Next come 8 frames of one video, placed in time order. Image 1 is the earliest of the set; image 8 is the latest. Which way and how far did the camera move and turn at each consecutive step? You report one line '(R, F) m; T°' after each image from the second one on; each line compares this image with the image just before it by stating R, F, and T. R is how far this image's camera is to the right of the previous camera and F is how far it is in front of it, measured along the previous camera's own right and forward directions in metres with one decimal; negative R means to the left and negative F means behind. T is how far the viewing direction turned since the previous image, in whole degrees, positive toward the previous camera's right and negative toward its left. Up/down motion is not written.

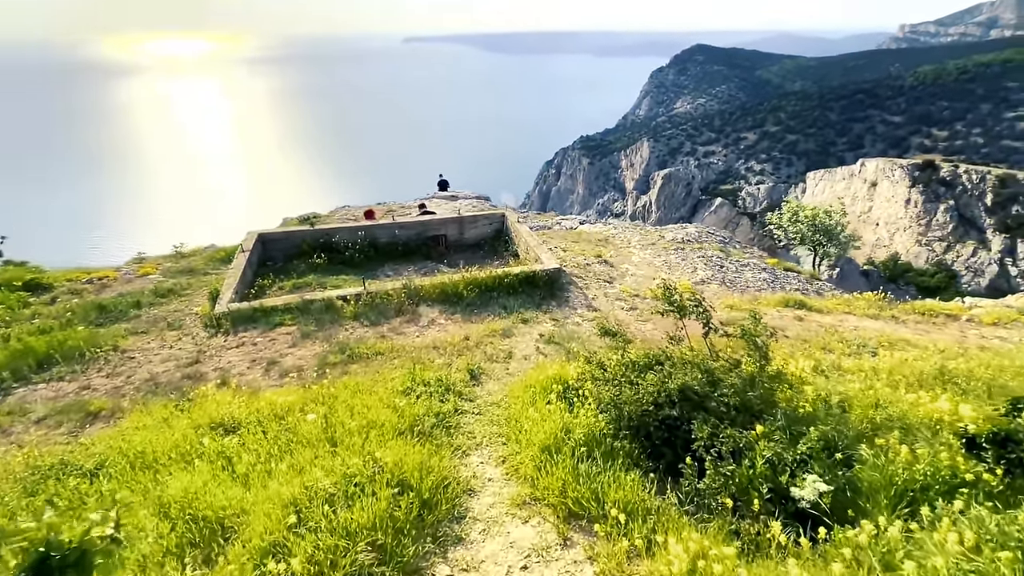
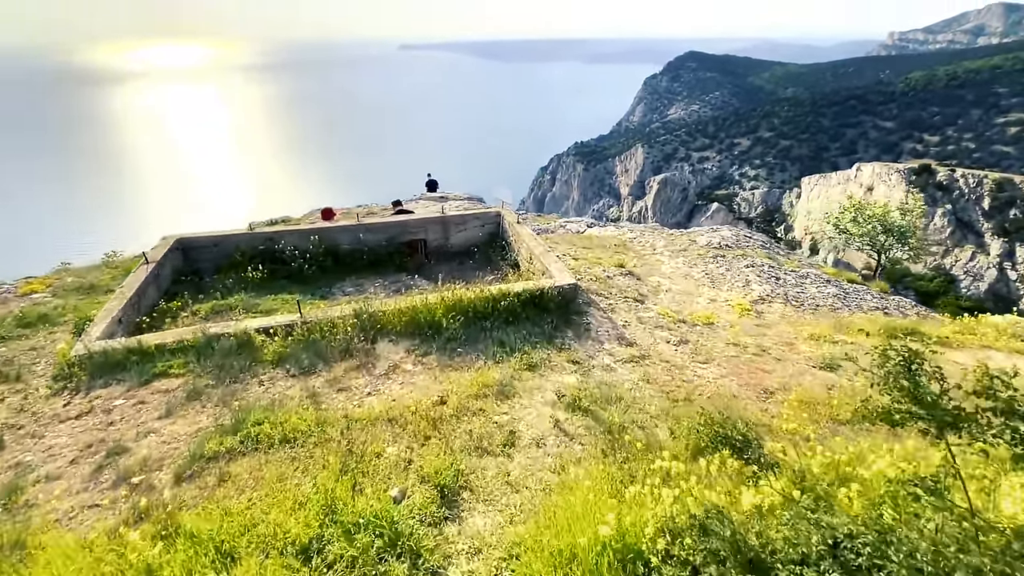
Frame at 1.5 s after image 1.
(-0.1, +3.8) m; +1°
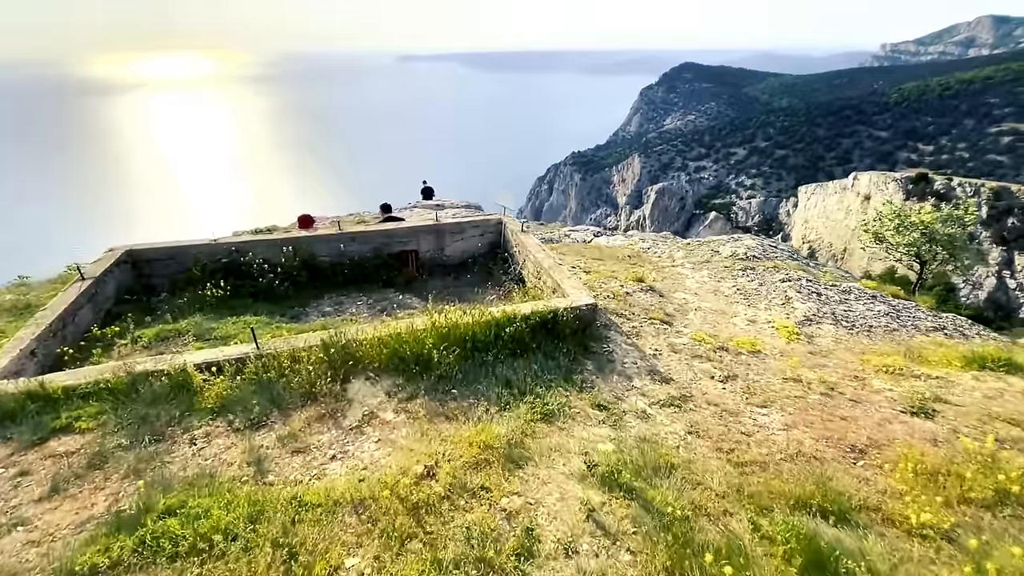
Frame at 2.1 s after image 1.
(-0.2, +1.7) m; 0°
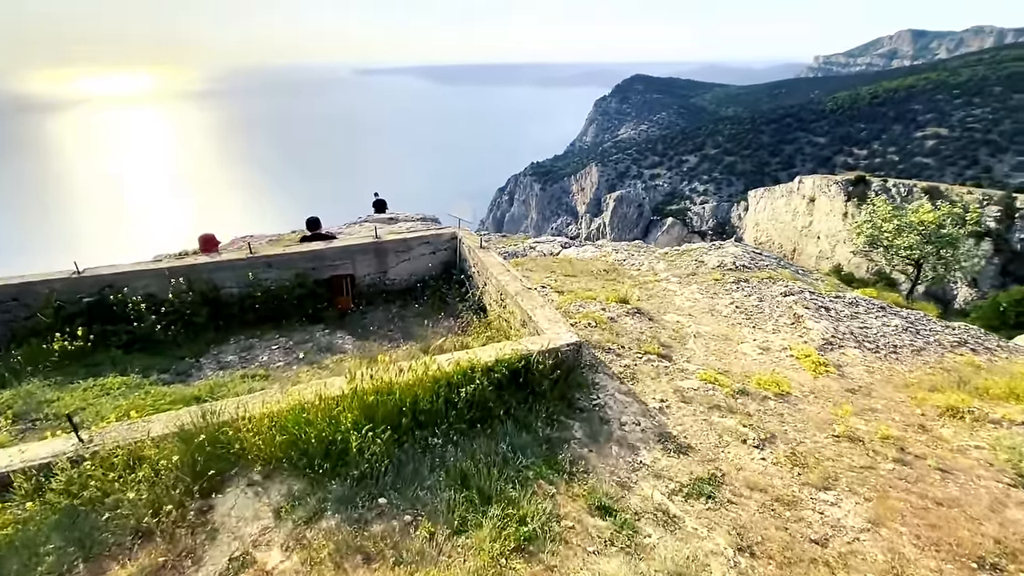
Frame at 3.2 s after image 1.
(+0.1, +2.1) m; +4°
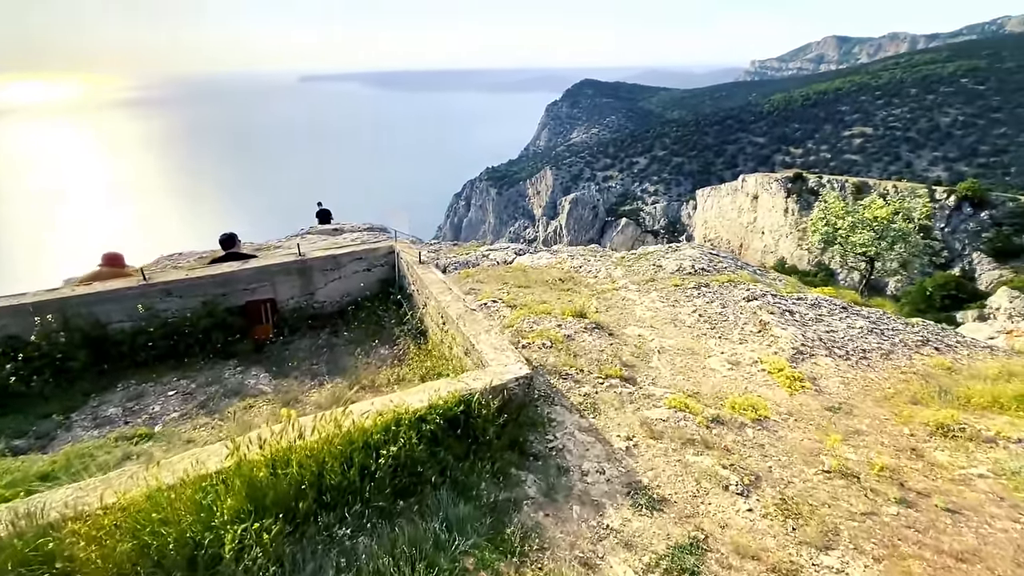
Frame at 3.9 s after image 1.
(+0.3, +1.0) m; +5°
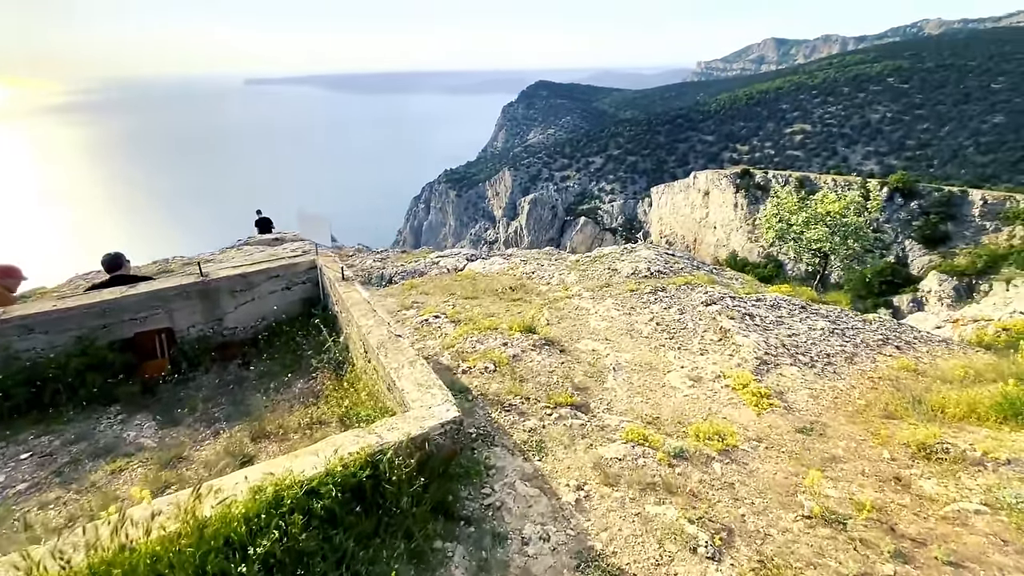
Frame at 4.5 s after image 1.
(+0.4, +0.9) m; +4°
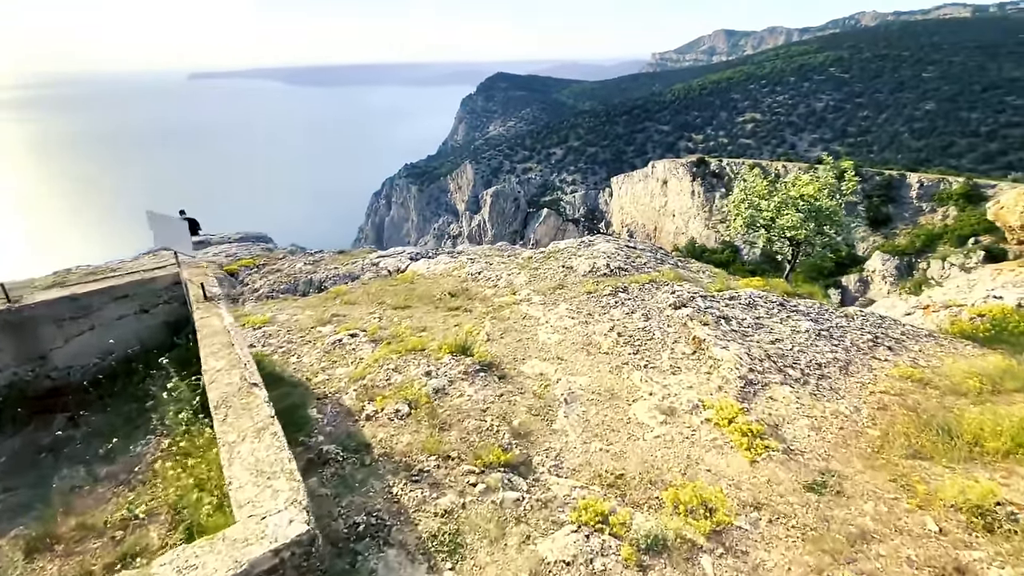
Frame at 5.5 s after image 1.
(+0.6, +1.7) m; +4°
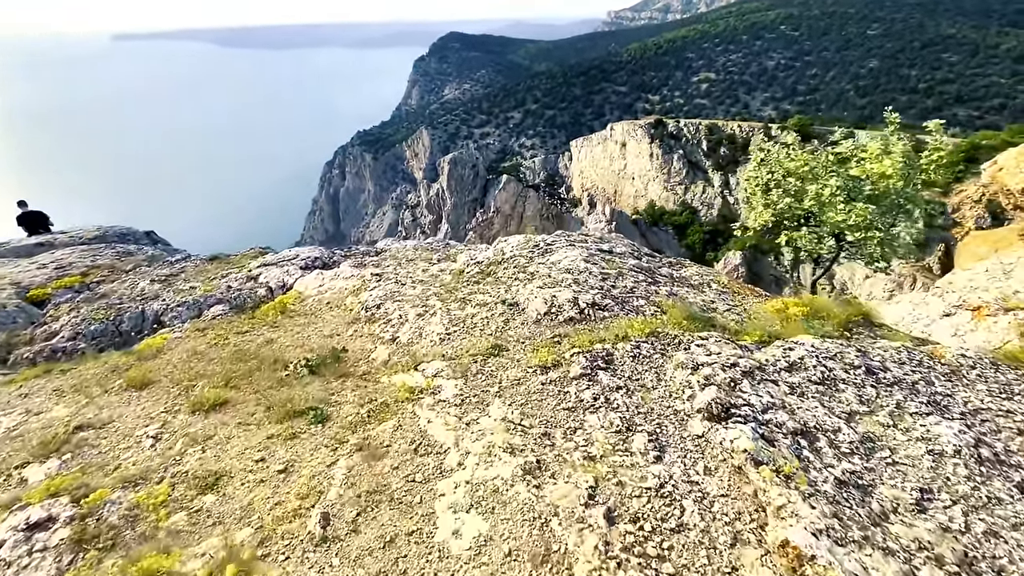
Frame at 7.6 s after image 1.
(+0.8, +4.2) m; +4°
